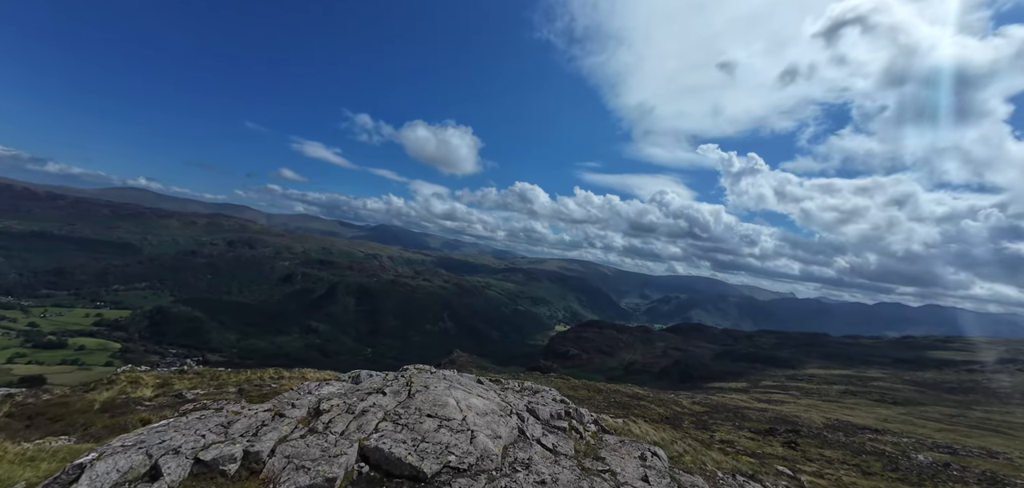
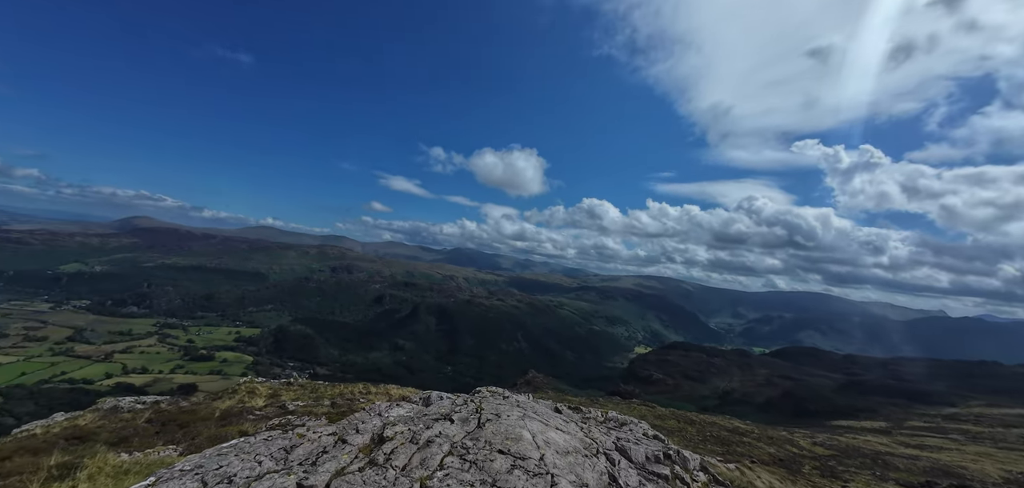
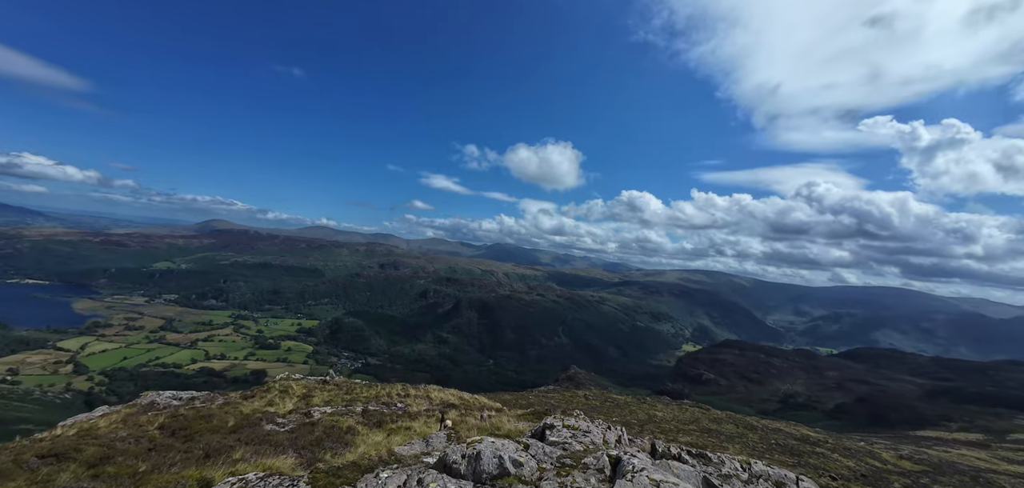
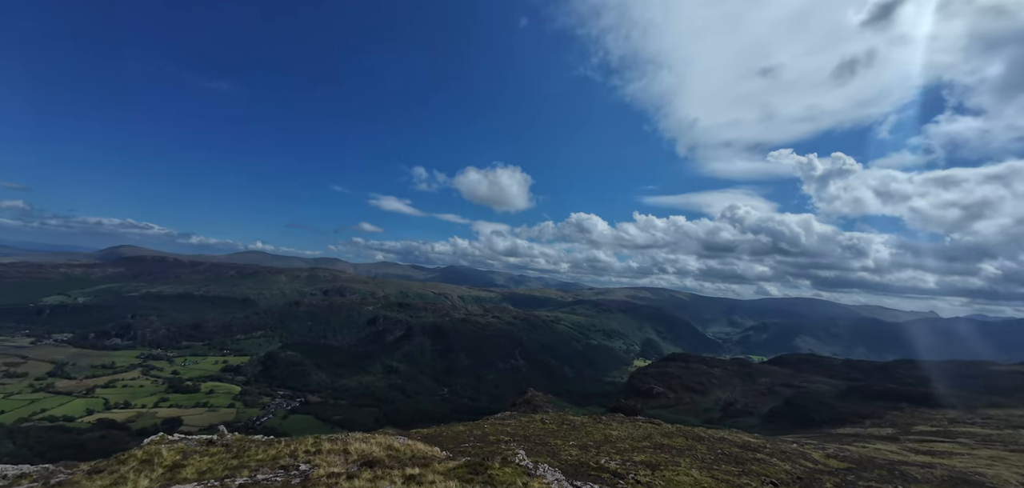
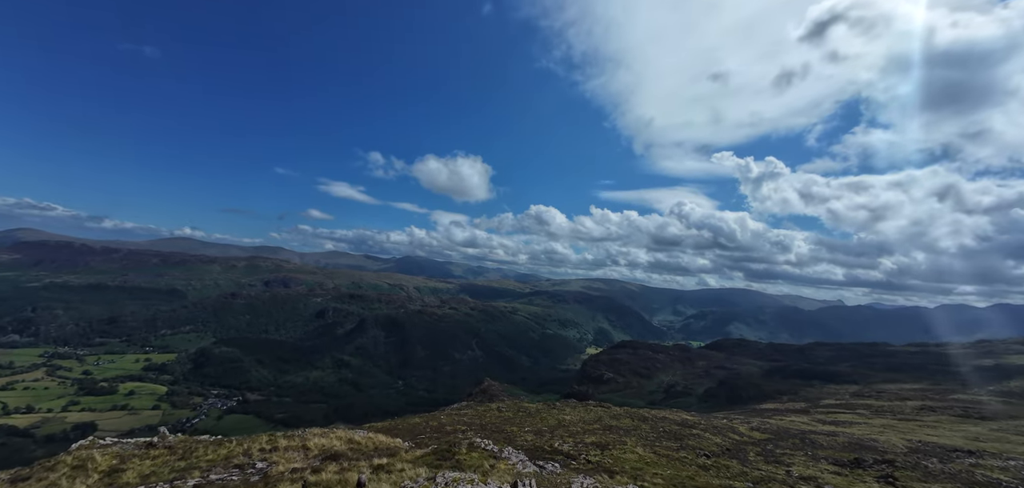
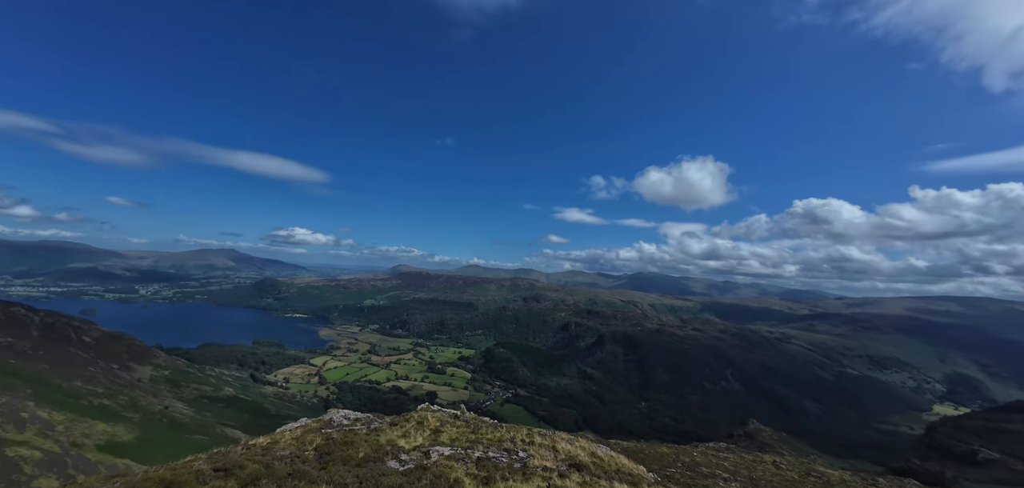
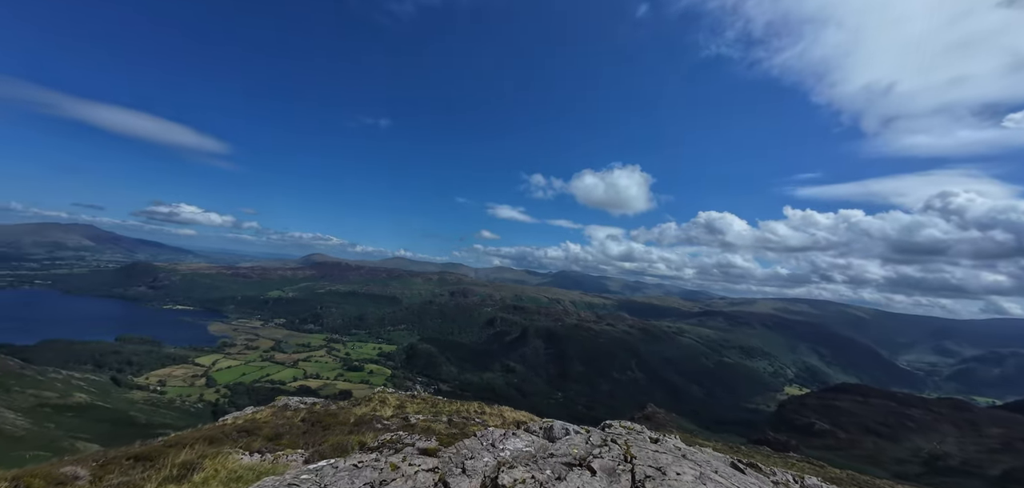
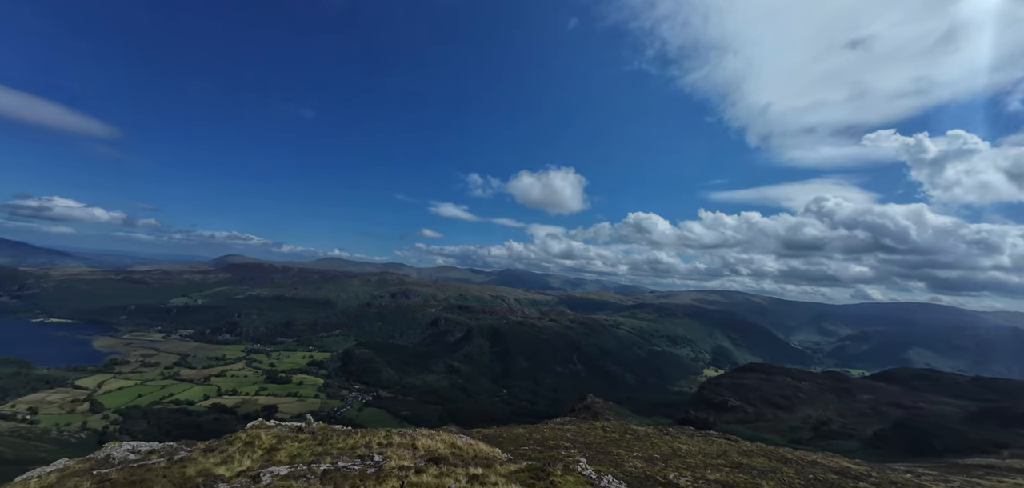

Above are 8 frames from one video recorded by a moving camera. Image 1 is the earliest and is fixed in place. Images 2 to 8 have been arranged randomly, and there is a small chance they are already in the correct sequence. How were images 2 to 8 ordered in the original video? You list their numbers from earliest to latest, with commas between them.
2, 7, 3, 5, 4, 8, 6
